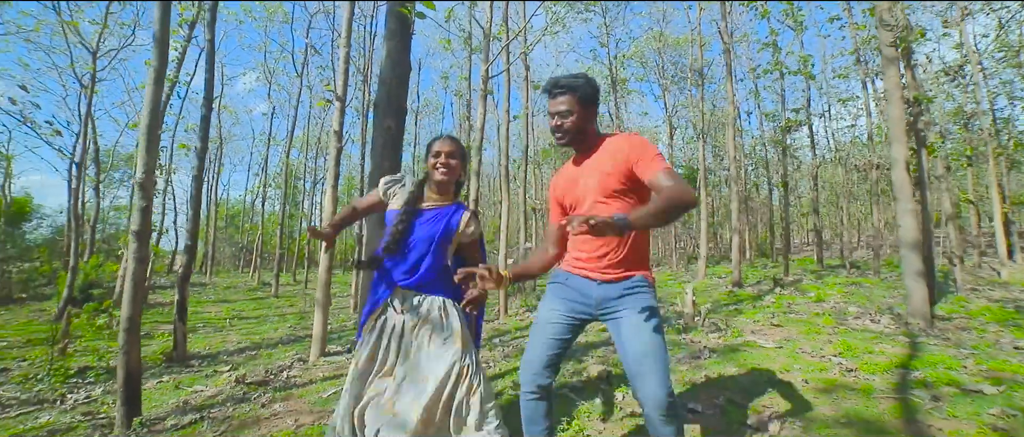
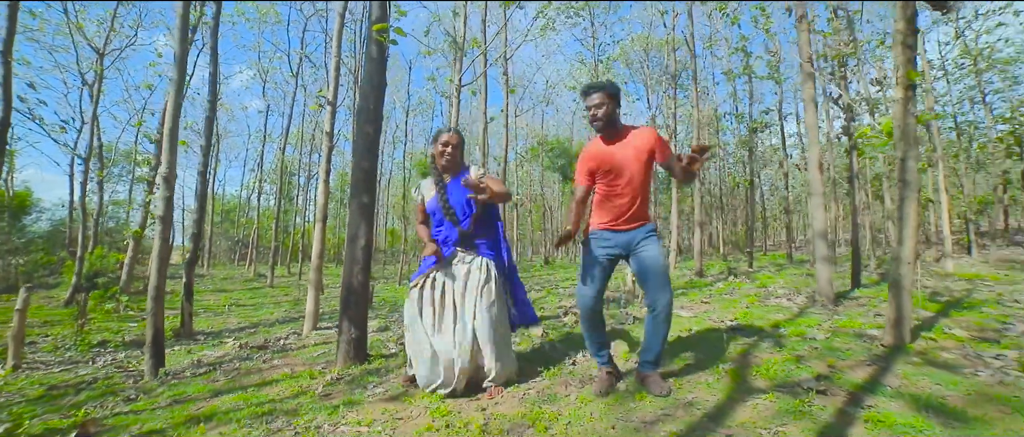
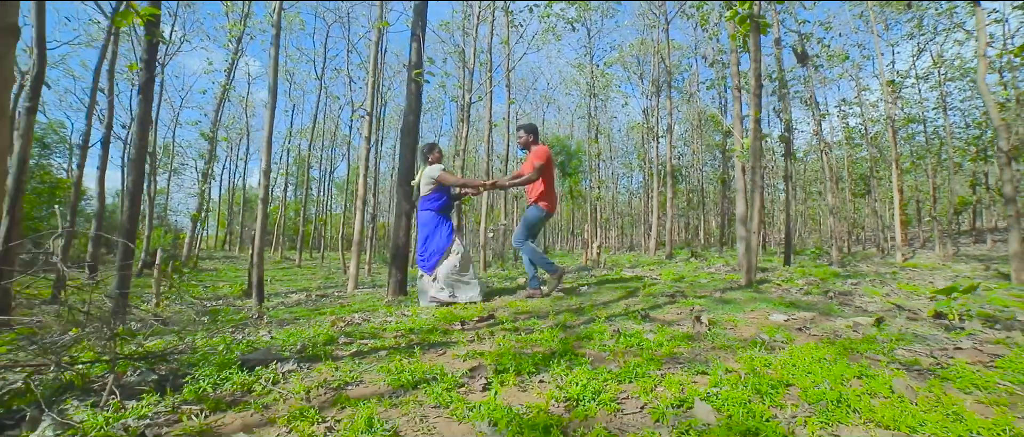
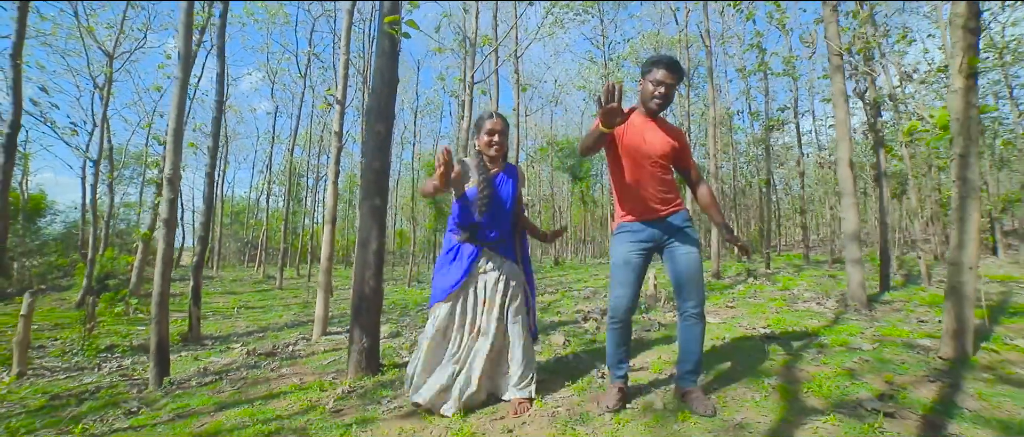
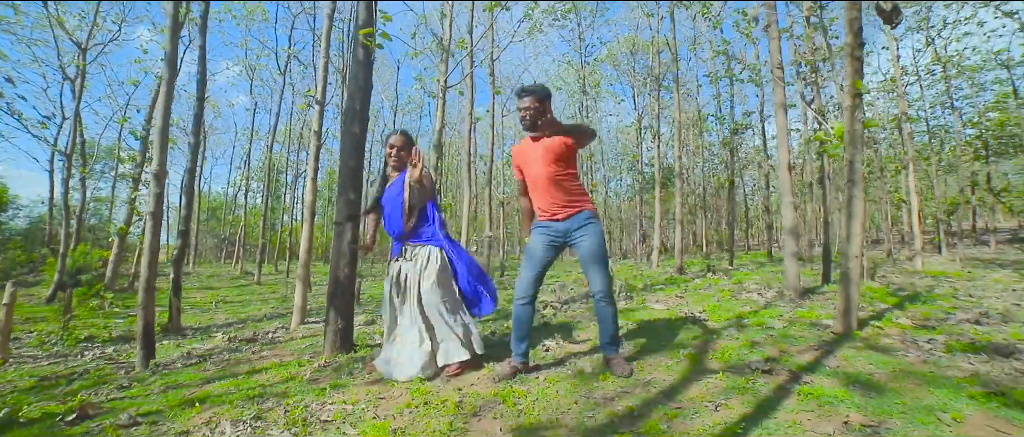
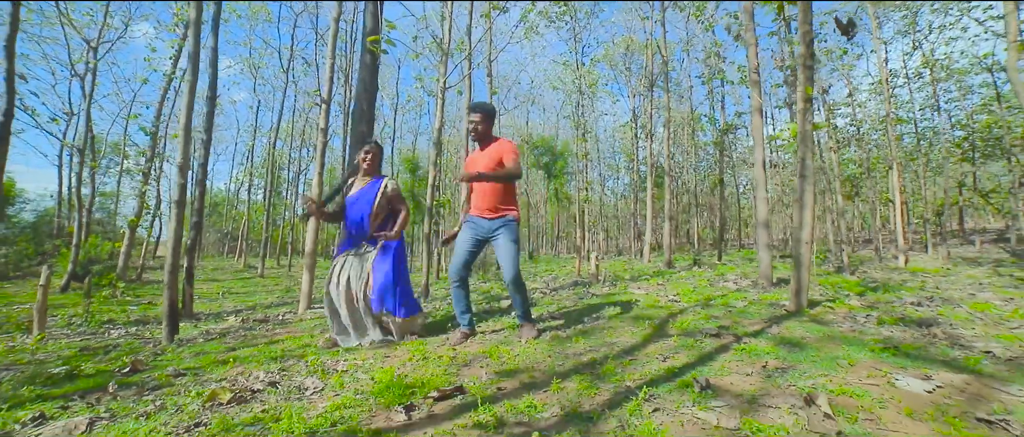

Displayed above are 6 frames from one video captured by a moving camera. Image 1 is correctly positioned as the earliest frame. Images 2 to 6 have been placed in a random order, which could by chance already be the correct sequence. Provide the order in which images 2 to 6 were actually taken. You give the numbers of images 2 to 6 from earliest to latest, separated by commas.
4, 2, 5, 6, 3
